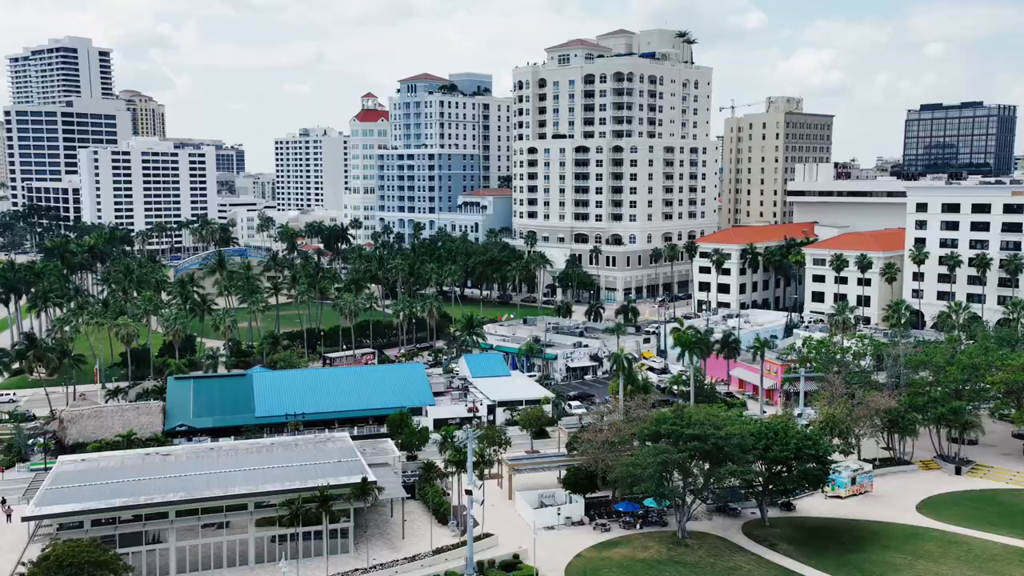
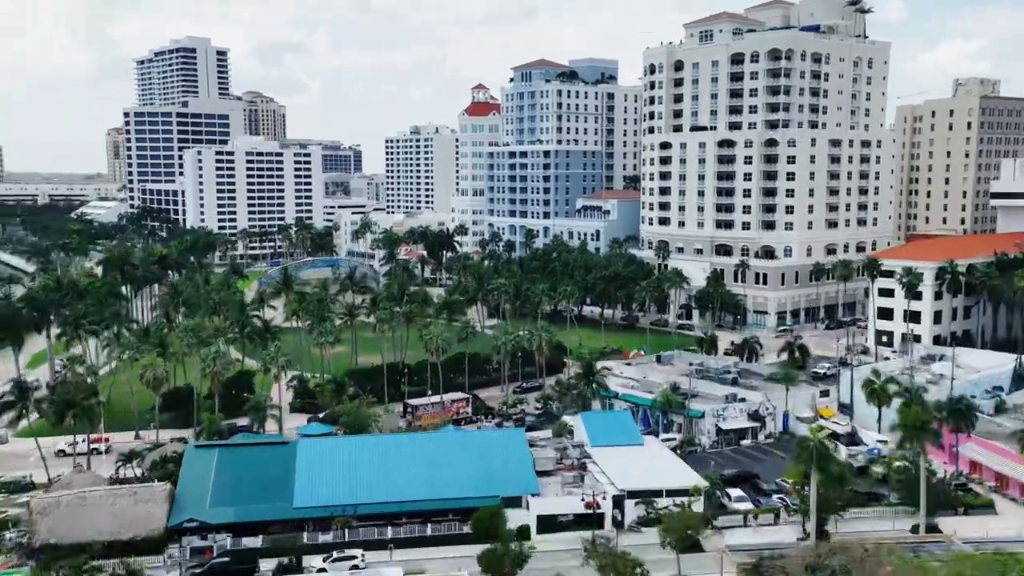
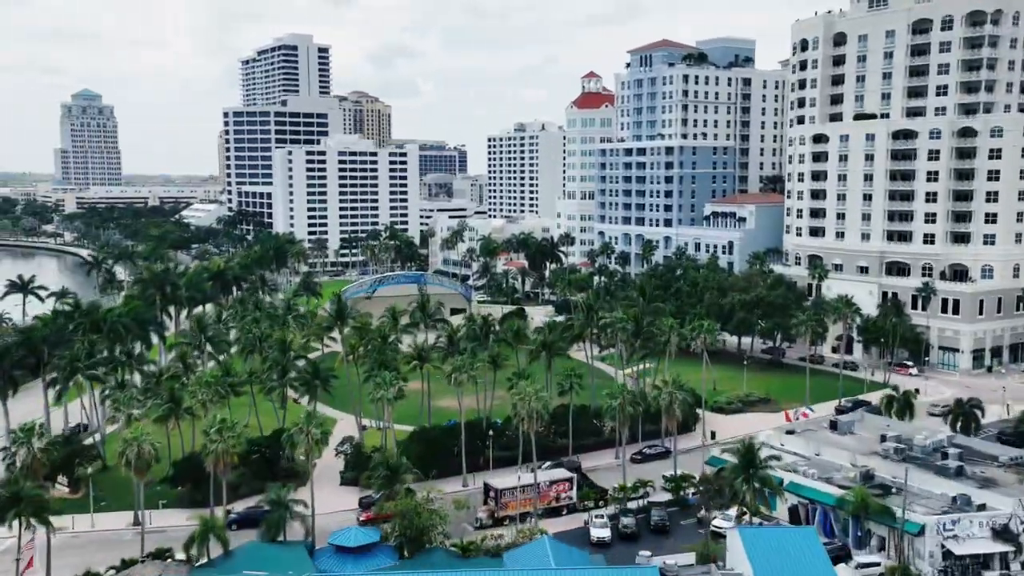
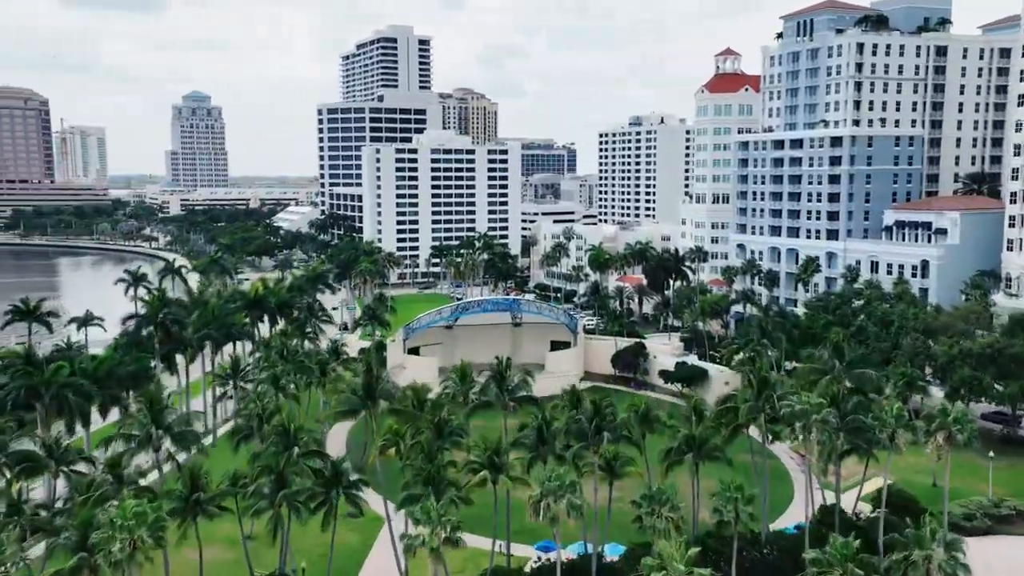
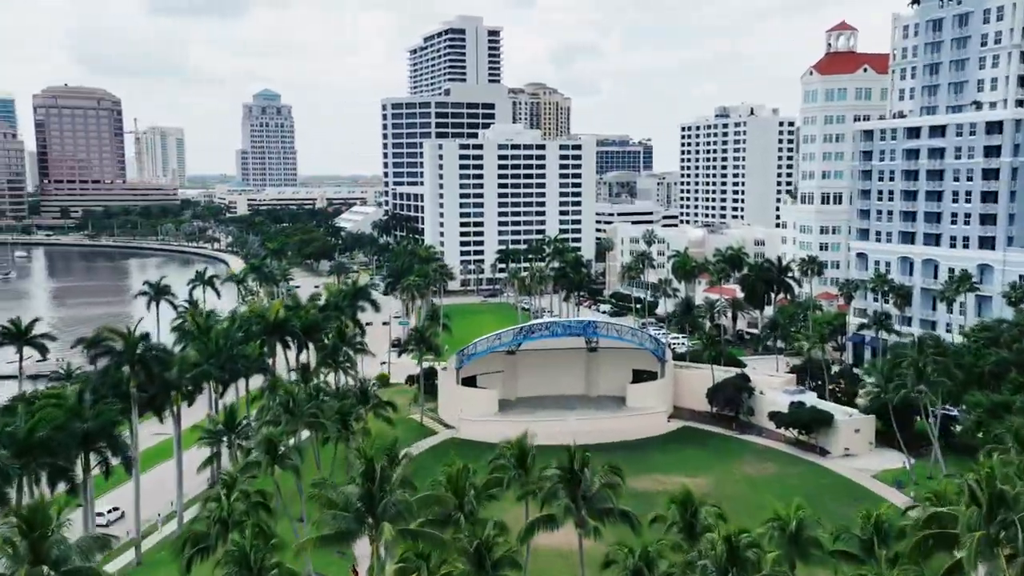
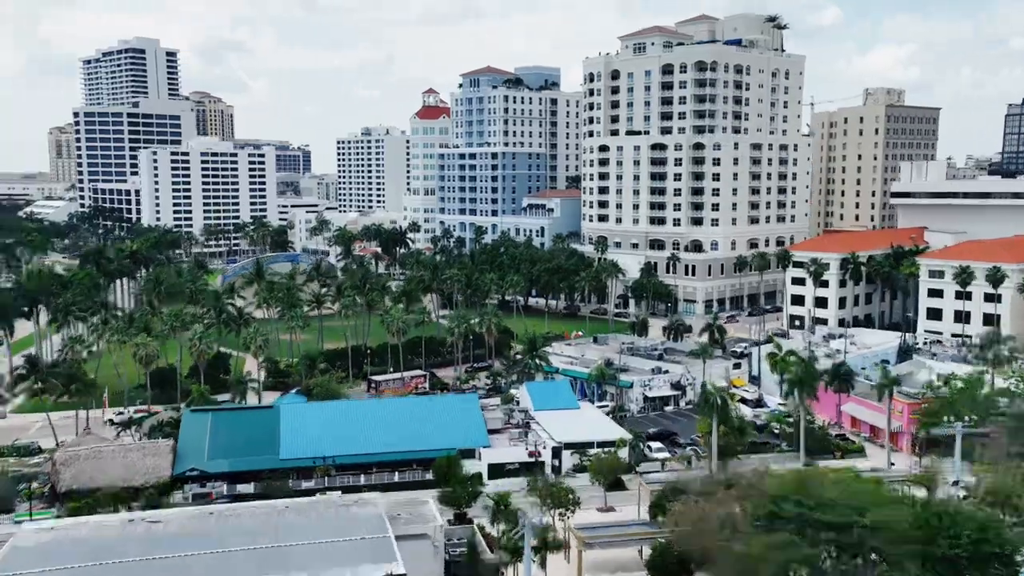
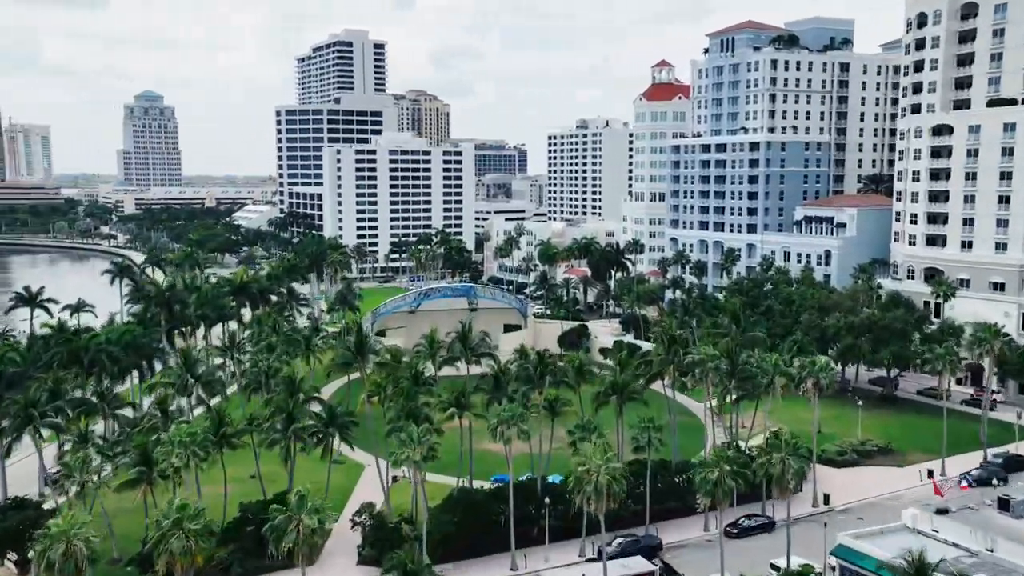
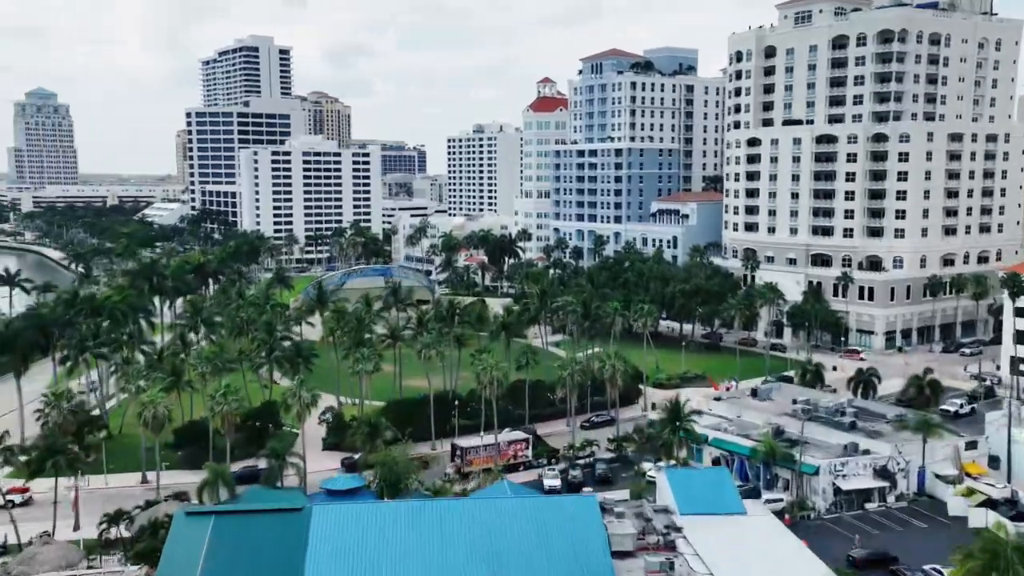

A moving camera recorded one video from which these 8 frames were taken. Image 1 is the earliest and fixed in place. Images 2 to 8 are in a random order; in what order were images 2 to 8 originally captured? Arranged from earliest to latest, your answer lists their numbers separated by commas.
6, 2, 8, 3, 7, 4, 5
